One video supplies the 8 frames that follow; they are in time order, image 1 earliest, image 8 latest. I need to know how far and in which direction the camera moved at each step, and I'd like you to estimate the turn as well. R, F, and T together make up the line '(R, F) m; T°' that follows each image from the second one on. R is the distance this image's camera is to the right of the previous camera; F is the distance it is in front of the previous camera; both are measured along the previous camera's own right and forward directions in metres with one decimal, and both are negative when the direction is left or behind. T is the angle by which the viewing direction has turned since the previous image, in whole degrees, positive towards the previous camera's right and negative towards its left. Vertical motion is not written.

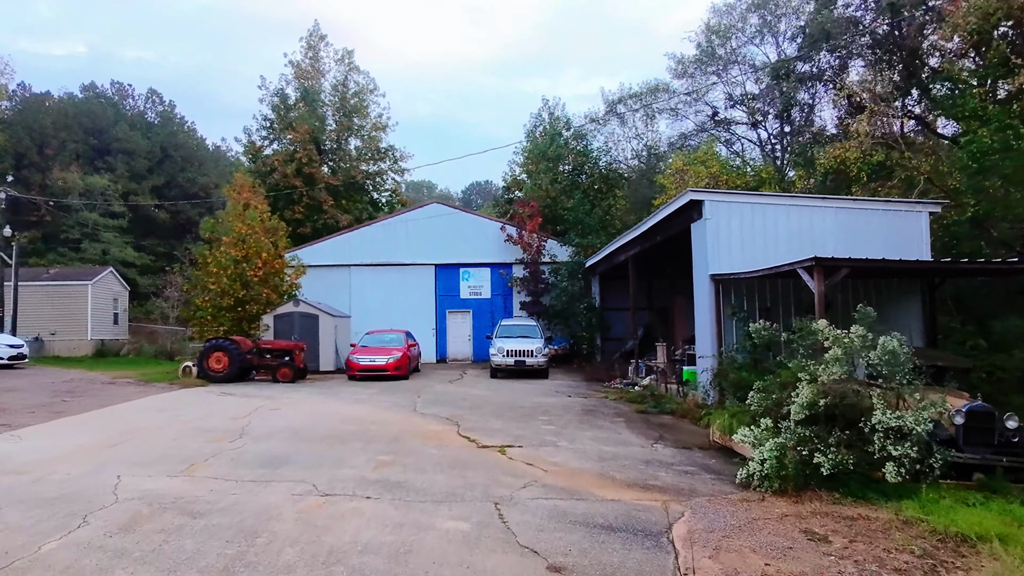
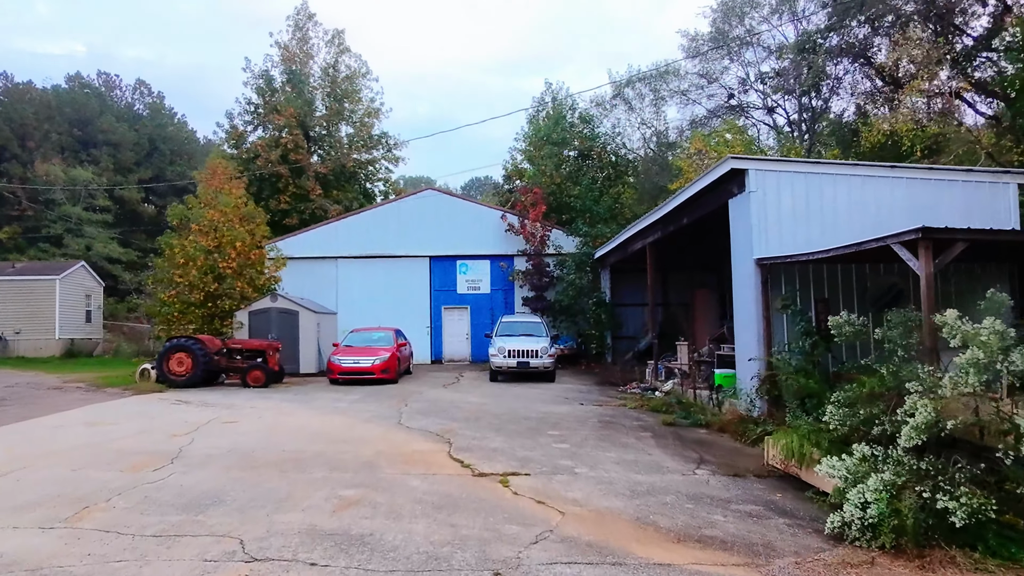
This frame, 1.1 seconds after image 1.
(0.0, +2.3) m; 0°
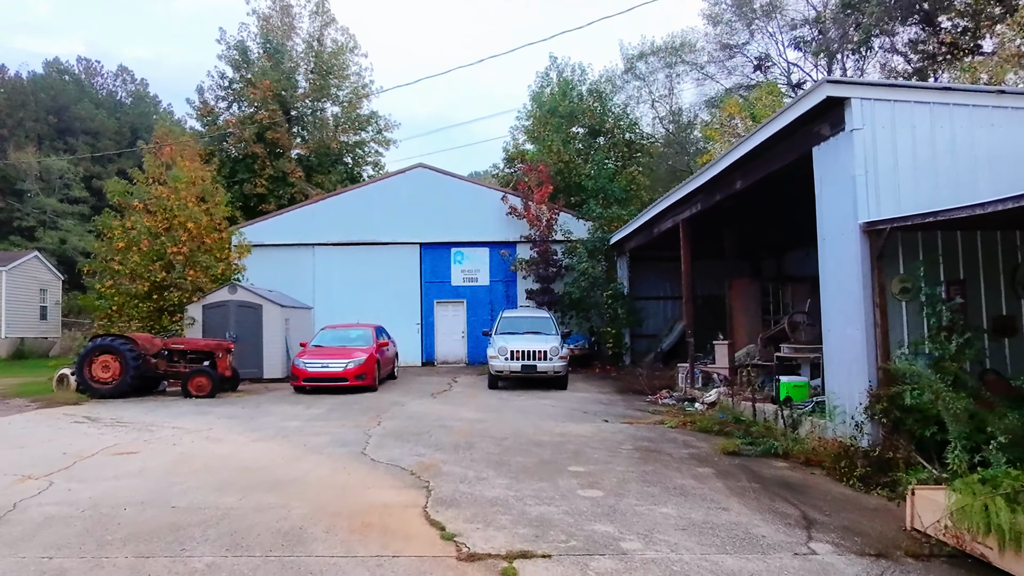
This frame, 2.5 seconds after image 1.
(-0.1, +3.1) m; 0°
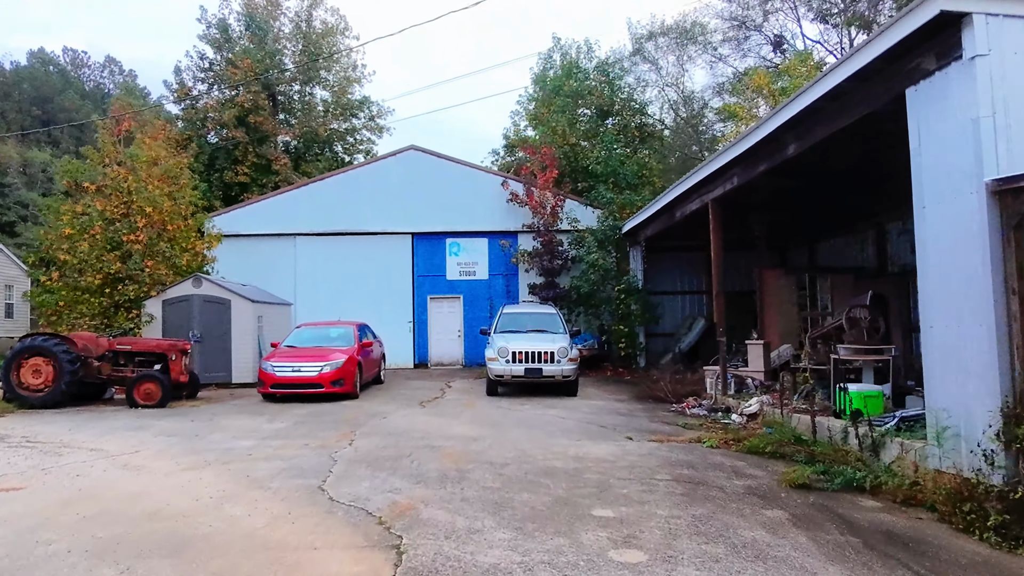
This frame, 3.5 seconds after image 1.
(0.0, +2.0) m; 0°
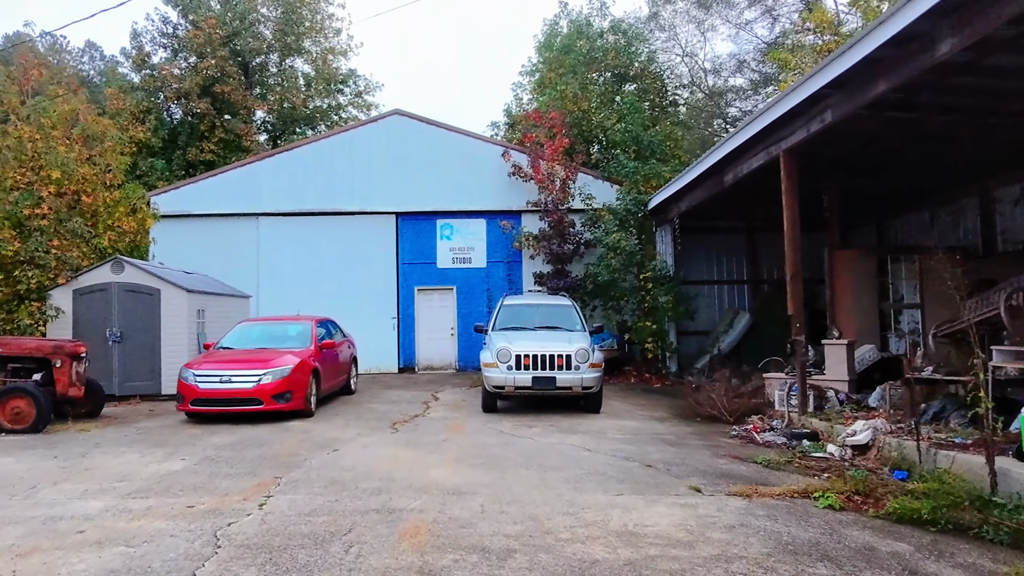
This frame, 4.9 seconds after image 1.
(0.0, +3.1) m; 0°
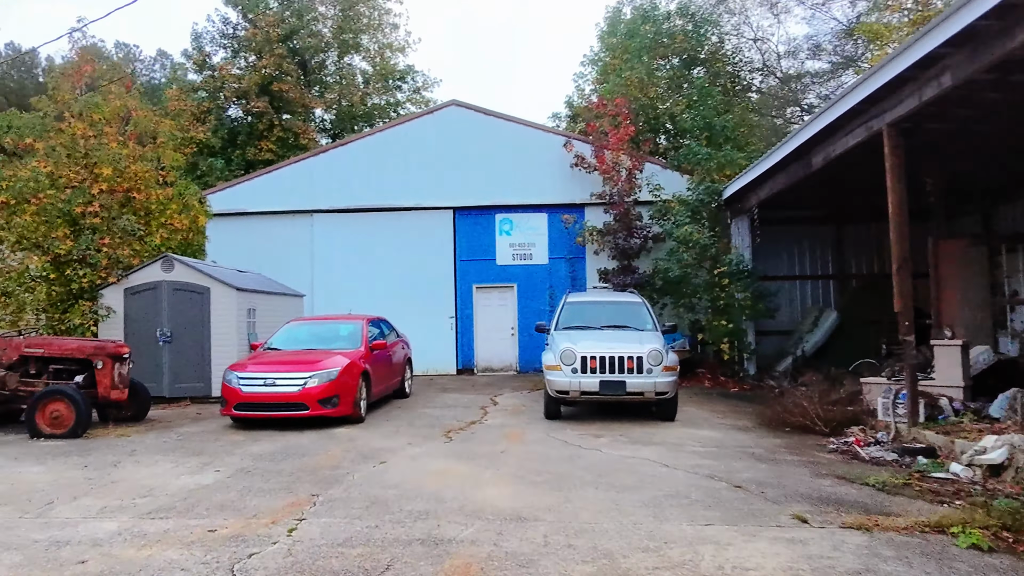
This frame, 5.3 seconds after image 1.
(0.0, +0.8) m; -5°
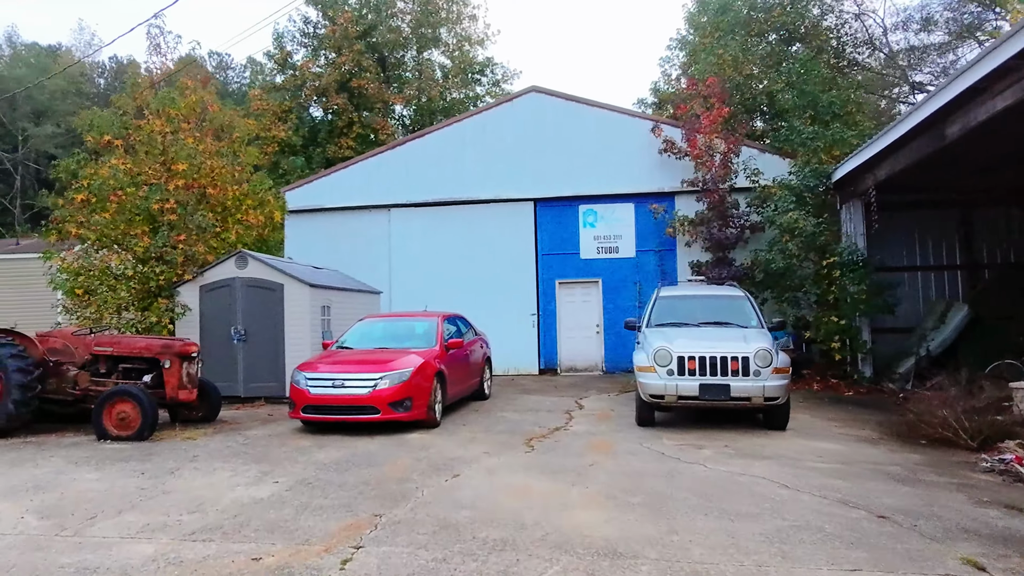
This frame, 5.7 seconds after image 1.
(-0.1, +0.8) m; -6°
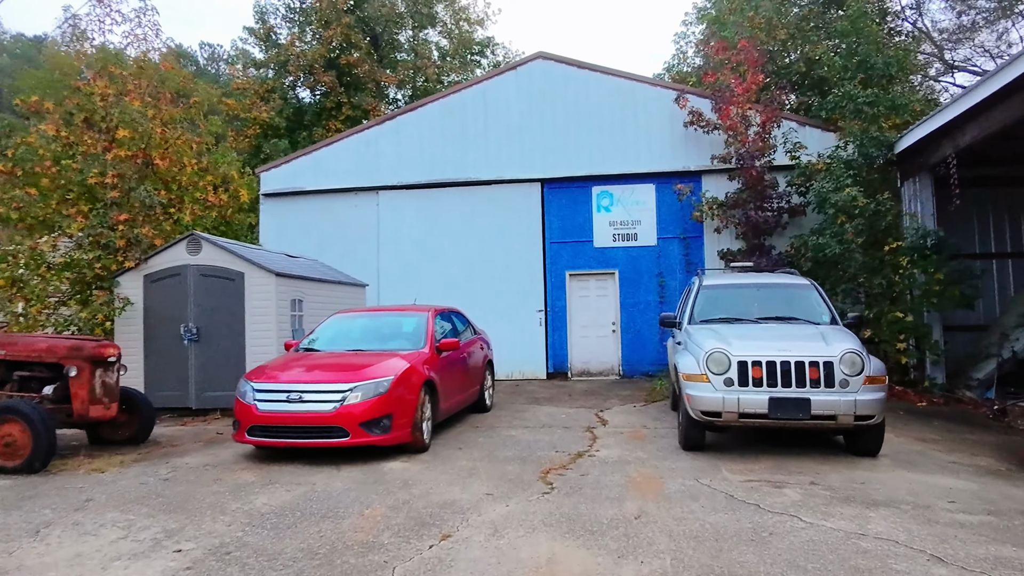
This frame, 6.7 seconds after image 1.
(-0.1, +1.8) m; 0°
